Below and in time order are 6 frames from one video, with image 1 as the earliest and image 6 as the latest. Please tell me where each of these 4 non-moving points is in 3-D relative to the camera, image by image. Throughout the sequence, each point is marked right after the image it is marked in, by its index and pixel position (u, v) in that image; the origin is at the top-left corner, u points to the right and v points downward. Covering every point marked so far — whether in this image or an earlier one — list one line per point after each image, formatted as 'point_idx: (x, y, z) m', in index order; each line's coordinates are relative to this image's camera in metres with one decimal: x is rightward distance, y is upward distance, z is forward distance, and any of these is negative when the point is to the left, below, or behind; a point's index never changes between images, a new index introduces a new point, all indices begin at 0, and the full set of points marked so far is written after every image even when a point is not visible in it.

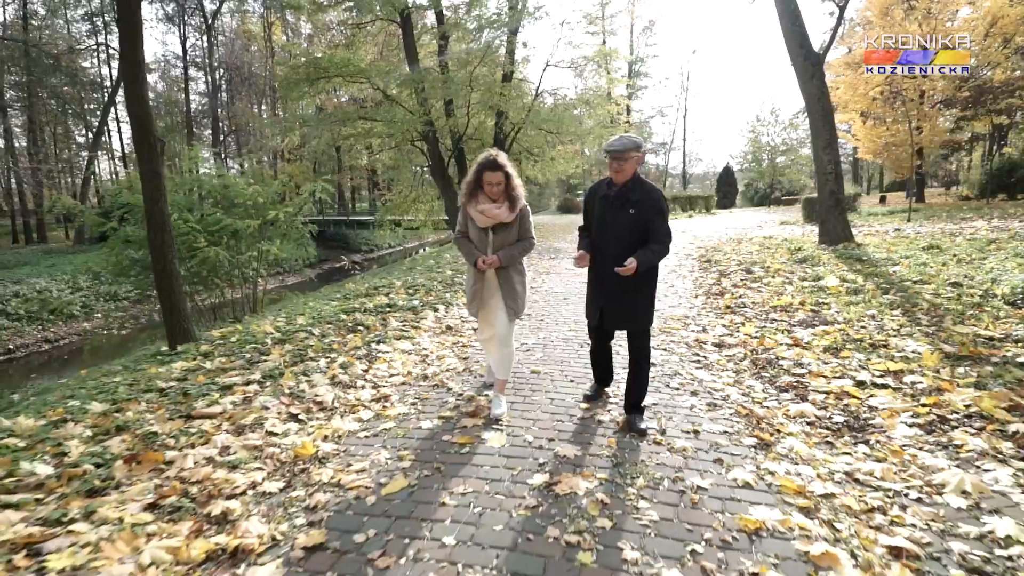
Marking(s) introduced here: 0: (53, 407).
0: (-3.9, -1.0, +4.2) m
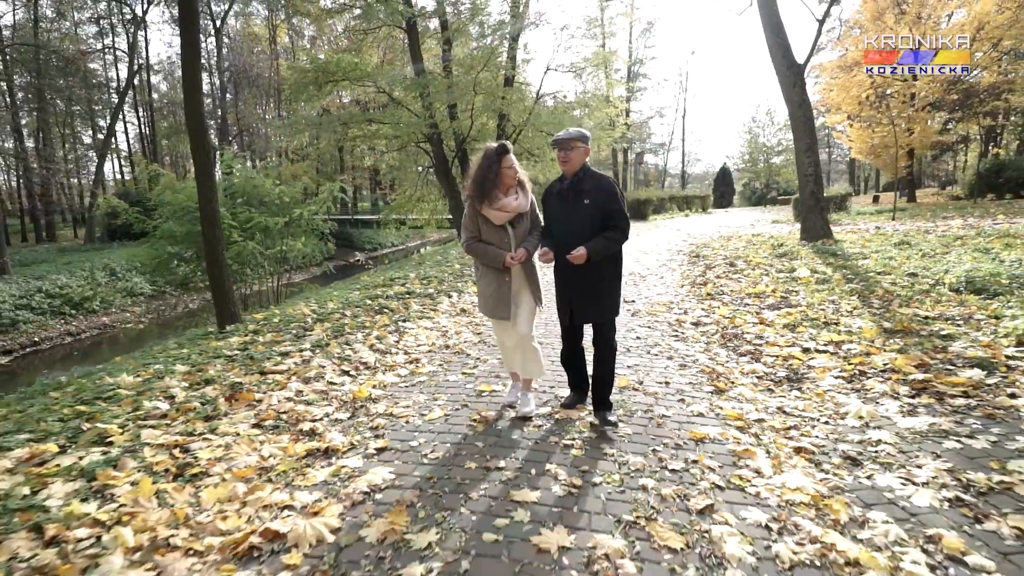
0: (-3.8, -0.8, +5.1) m
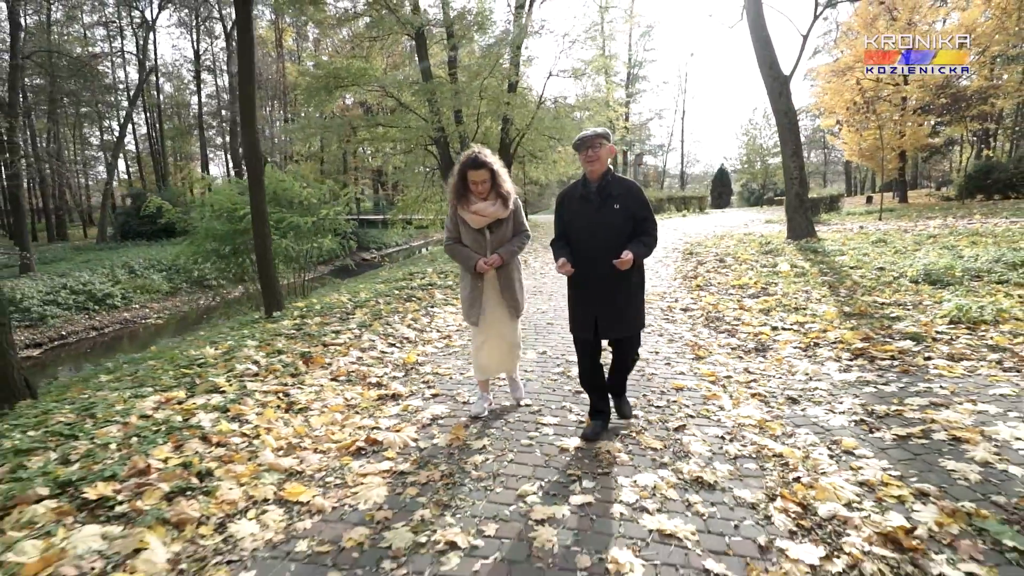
0: (-3.6, -0.7, +6.1) m
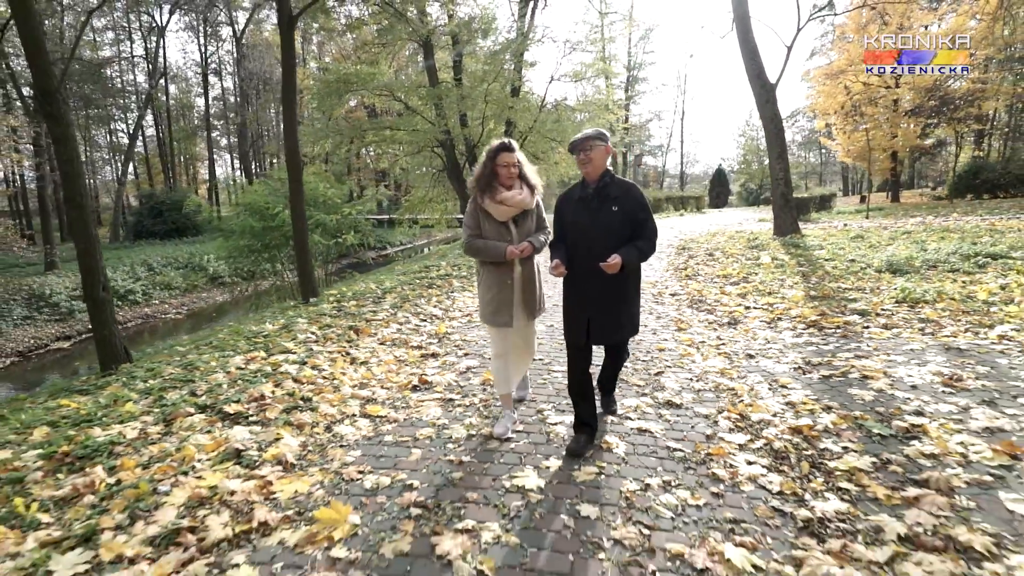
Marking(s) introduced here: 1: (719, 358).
0: (-3.5, -0.5, +7.1) m
1: (+2.0, -0.7, +4.9) m
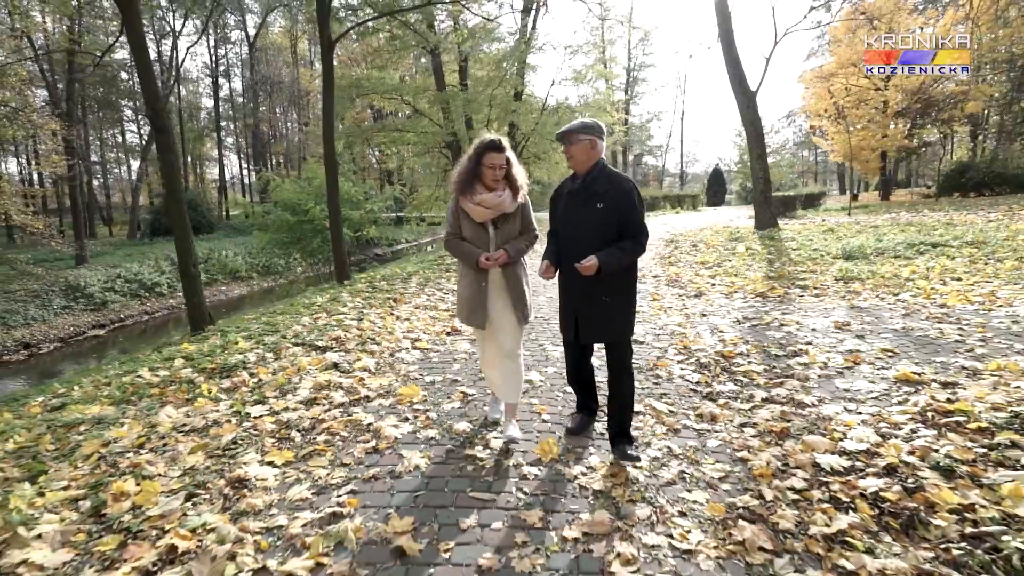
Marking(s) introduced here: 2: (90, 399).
0: (-3.4, -0.2, +8.5) m
1: (+2.1, -0.4, +6.3) m
2: (-3.8, -1.0, +4.5) m
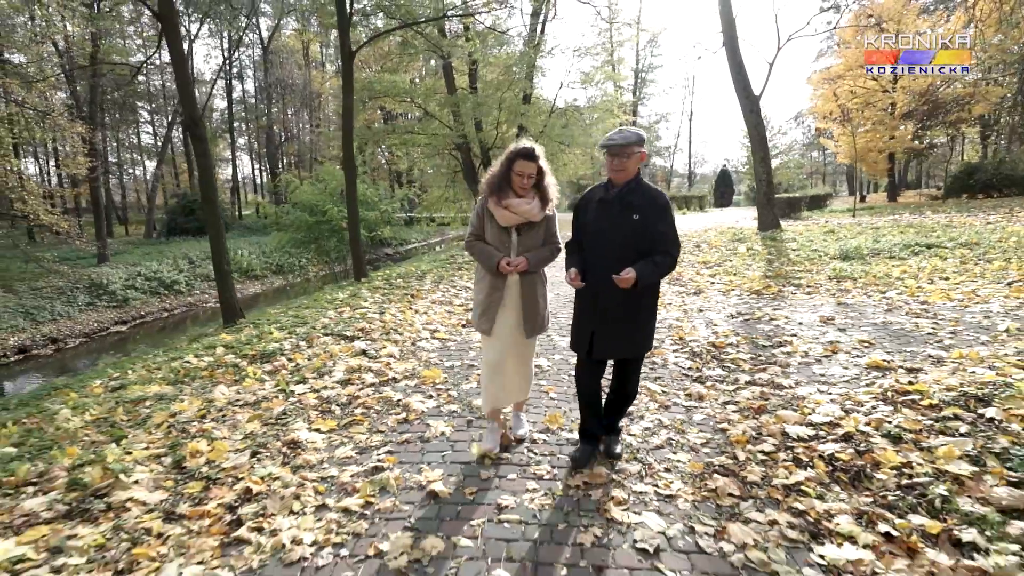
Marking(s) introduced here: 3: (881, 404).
0: (-3.2, -0.1, +9.1) m
1: (+2.3, -0.3, +6.8) m
2: (-3.7, -0.9, +5.0) m
3: (+2.7, -0.8, +3.6) m
